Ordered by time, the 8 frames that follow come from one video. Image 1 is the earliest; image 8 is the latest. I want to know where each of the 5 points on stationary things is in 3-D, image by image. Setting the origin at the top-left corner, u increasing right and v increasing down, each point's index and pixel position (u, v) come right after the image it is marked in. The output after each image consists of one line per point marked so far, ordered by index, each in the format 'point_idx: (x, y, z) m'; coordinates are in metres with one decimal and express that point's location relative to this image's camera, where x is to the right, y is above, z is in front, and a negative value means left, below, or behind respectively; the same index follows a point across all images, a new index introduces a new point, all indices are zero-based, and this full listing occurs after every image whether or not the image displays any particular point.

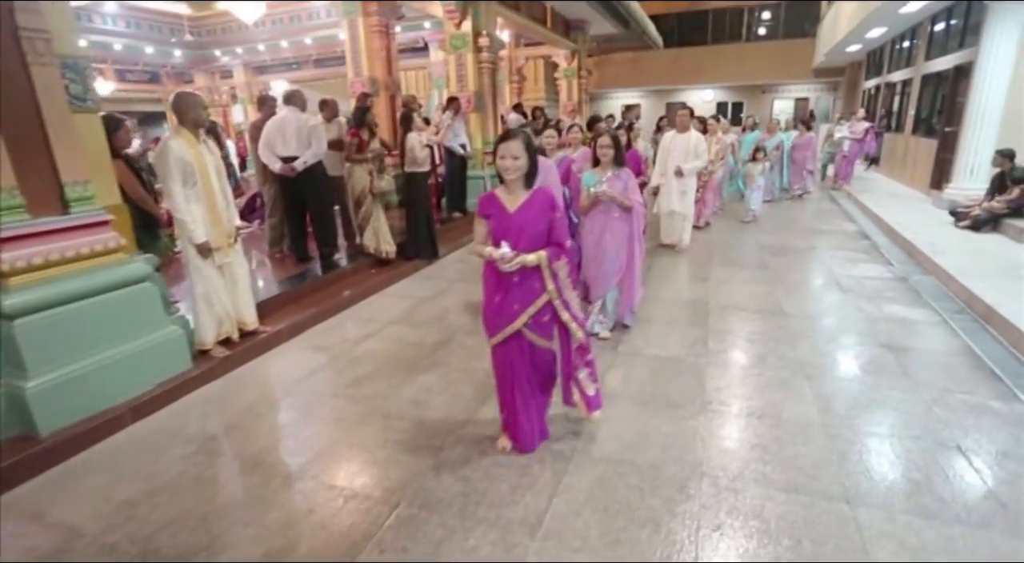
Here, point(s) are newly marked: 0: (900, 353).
0: (+2.5, -0.4, +3.2) m
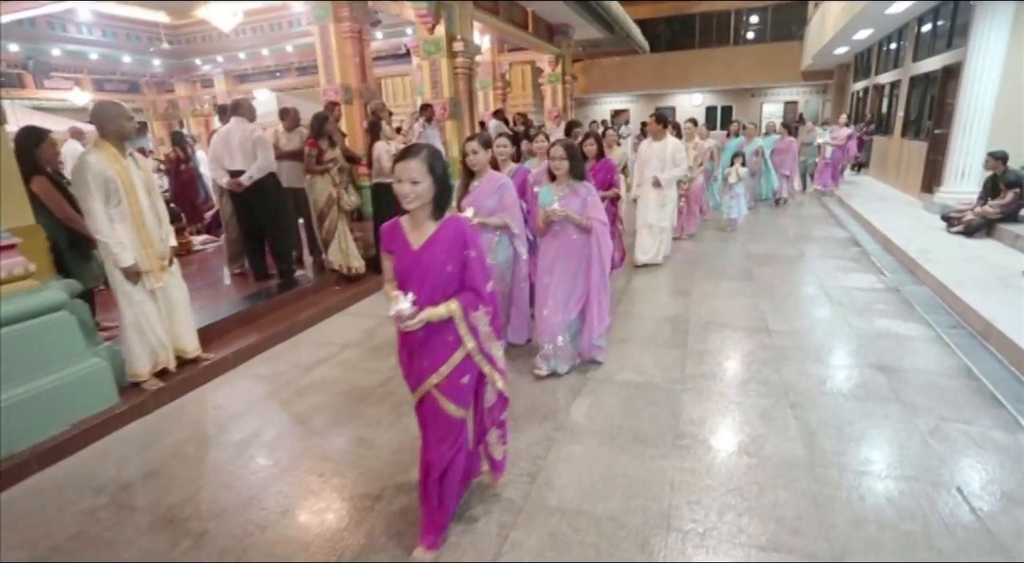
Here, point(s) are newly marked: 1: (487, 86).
0: (+2.2, -0.5, +3.0) m
1: (-0.6, +4.5, +11.8) m
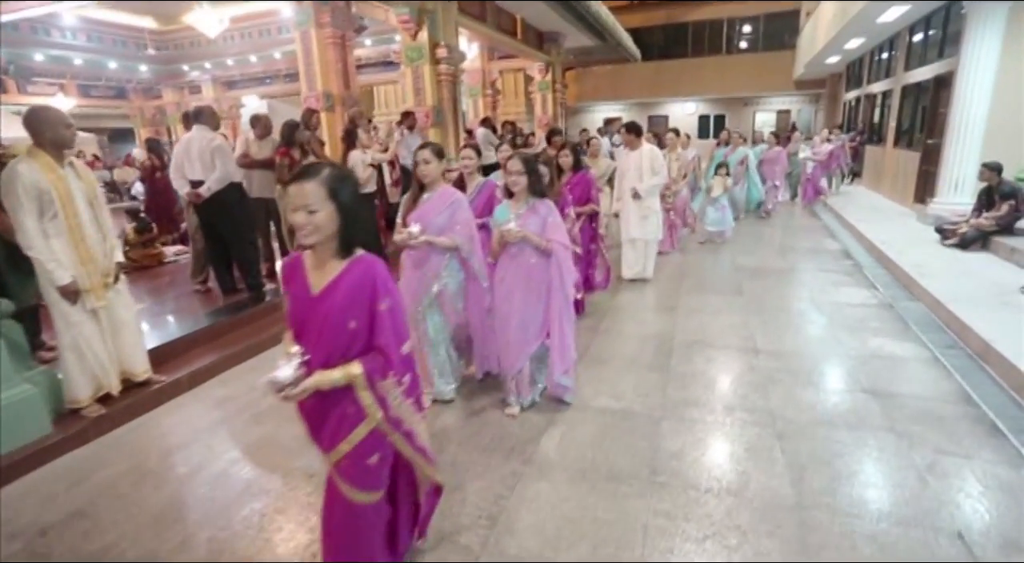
0: (+2.1, -0.6, +2.8) m
1: (-0.8, +4.3, +11.6) m
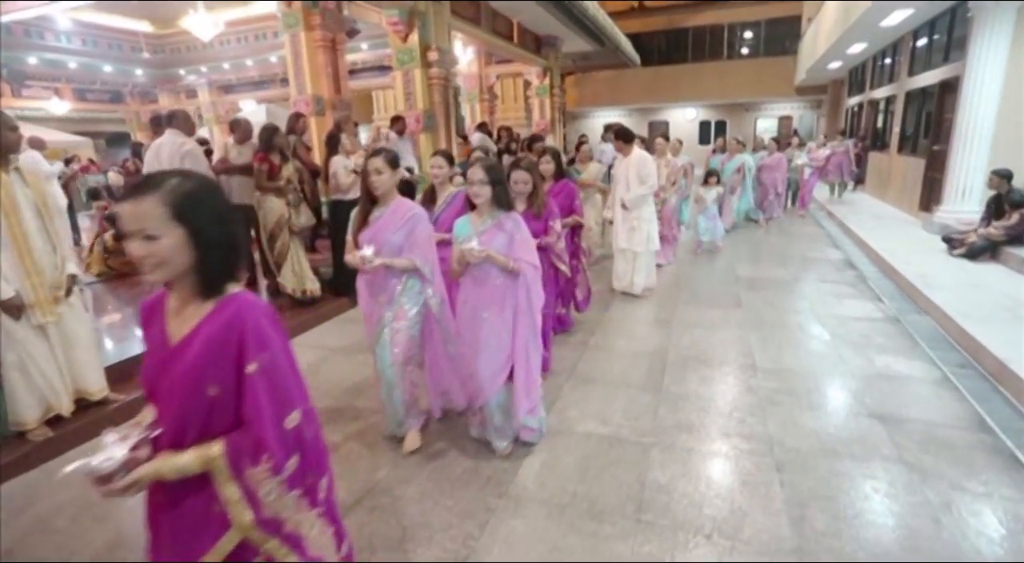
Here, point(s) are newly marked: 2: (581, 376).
0: (+1.9, -0.7, +2.6) m
1: (-0.9, +4.1, +11.5) m
2: (+0.4, -0.6, +3.2) m
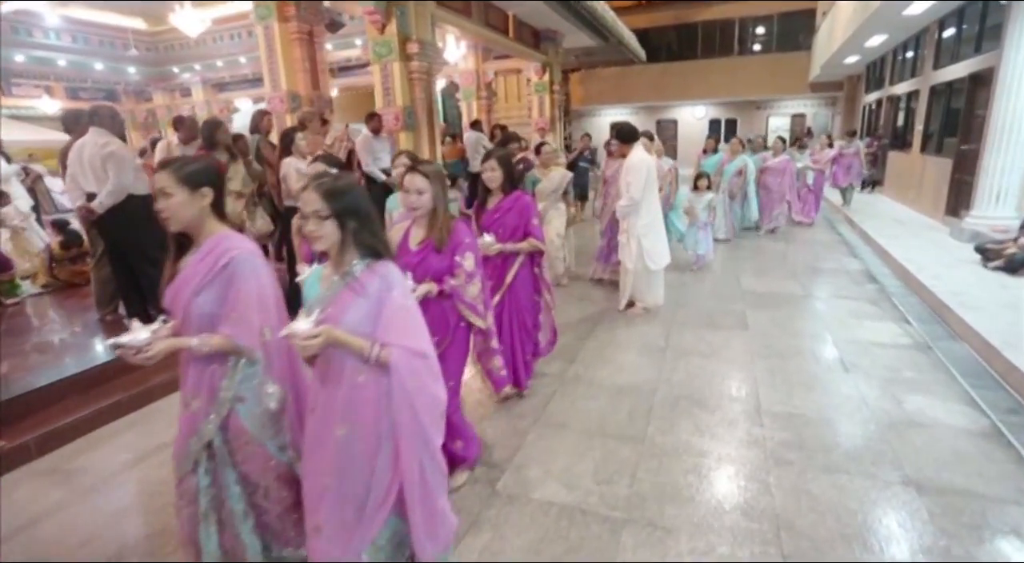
0: (+1.7, -0.9, +2.0) m
1: (-0.9, +4.0, +11.0) m
2: (+0.2, -0.7, +2.7) m
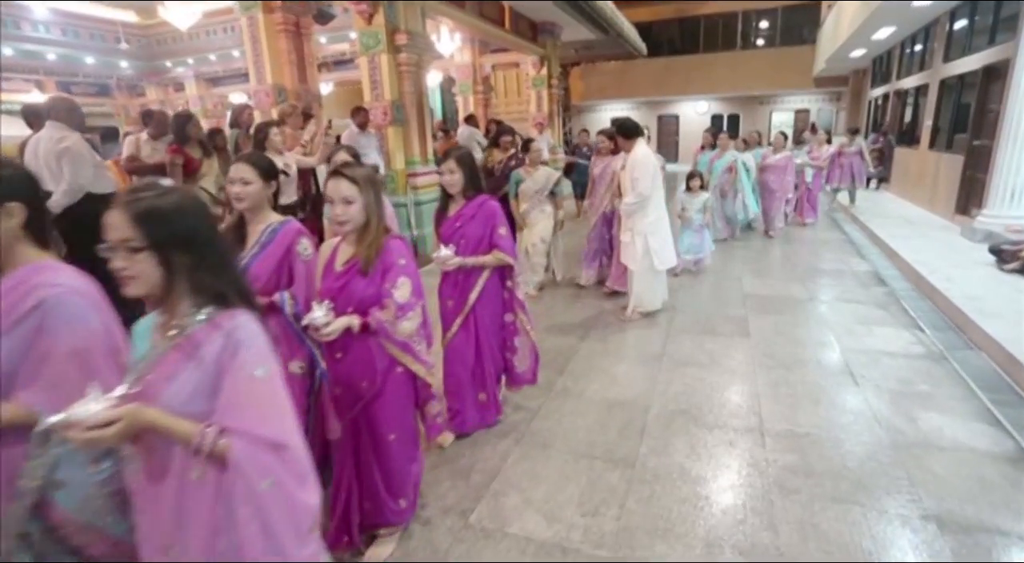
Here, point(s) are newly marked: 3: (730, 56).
0: (+1.6, -0.9, +1.8) m
1: (-1.0, +4.0, +10.8) m
2: (+0.1, -0.8, +2.5) m
3: (+6.8, +7.1, +15.9) m
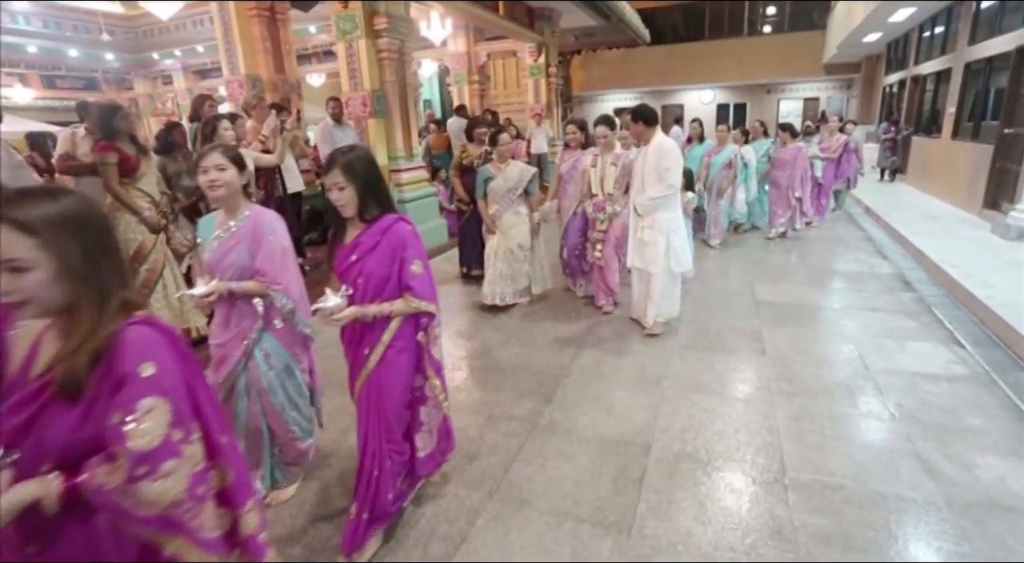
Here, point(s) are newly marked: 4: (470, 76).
0: (+1.5, -1.0, +1.4) m
1: (-1.0, +4.0, +10.3) m
2: (0.0, -0.8, +2.1) m
3: (+6.8, +7.2, +15.3) m
4: (-0.9, +4.2, +10.3) m
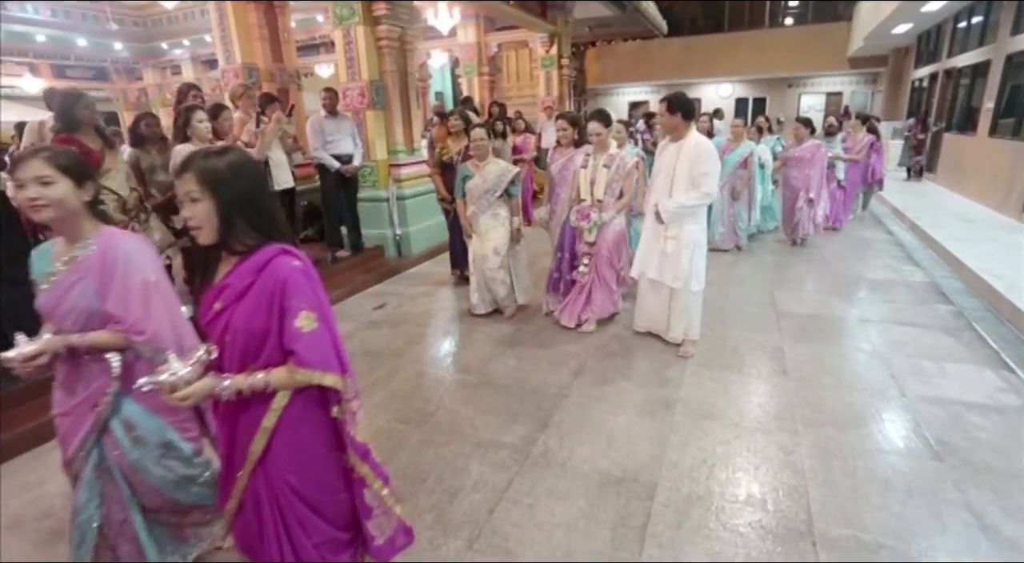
0: (+1.4, -1.1, +1.1) m
1: (-0.8, +4.1, +10.0) m
2: (-0.1, -0.9, +1.8) m
3: (+7.2, +7.2, +14.8) m
4: (-0.6, +4.2, +10.0) m
